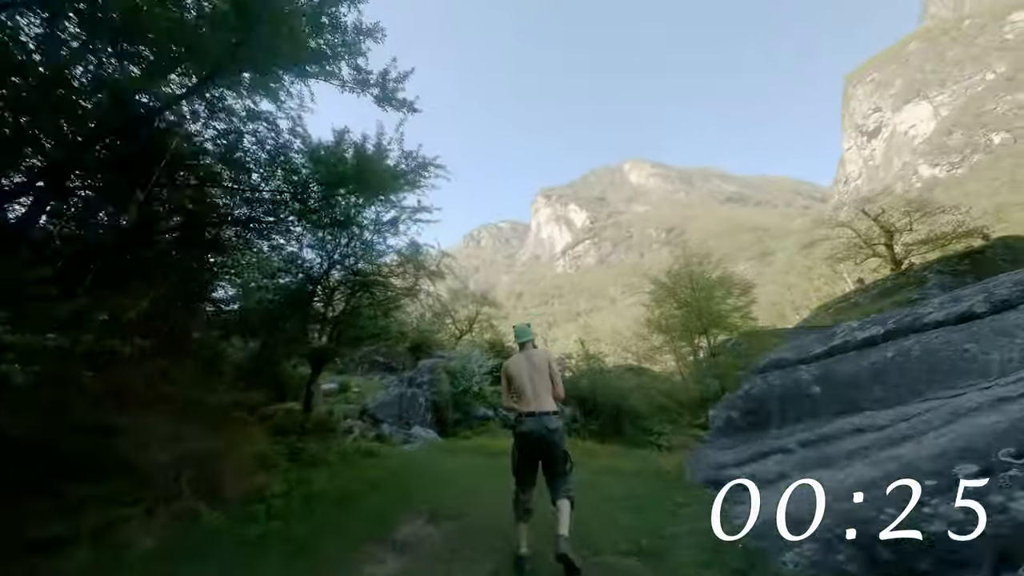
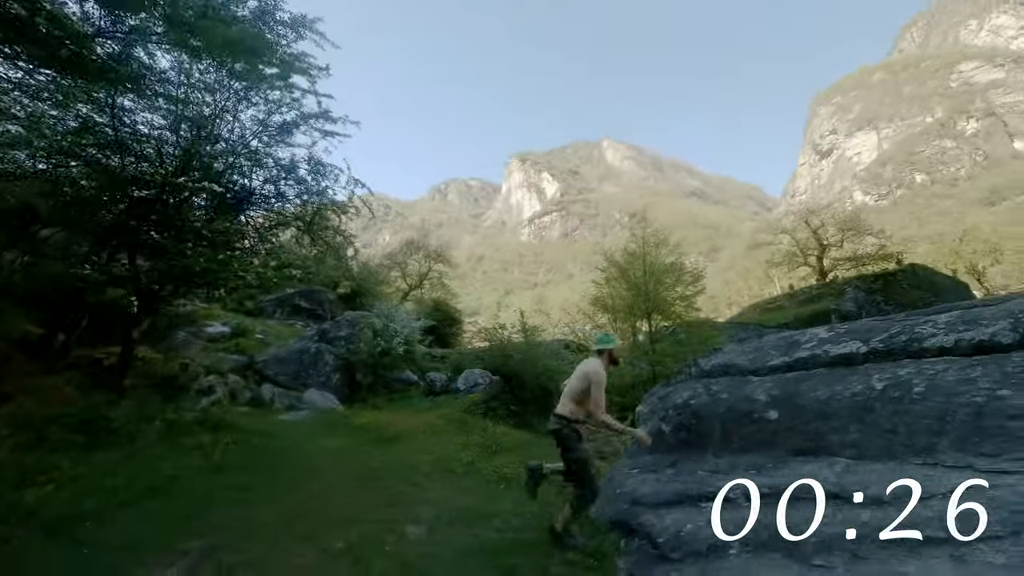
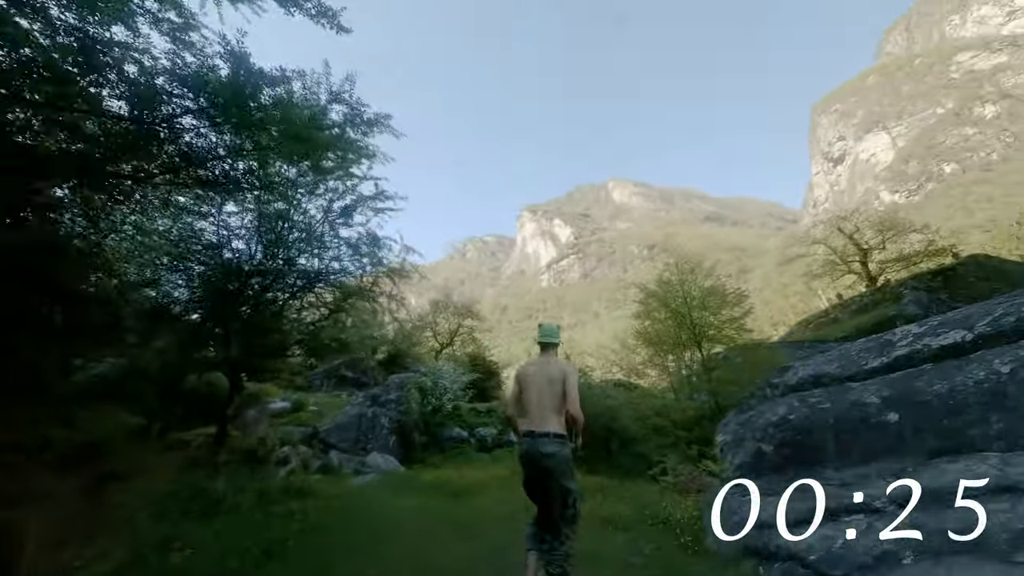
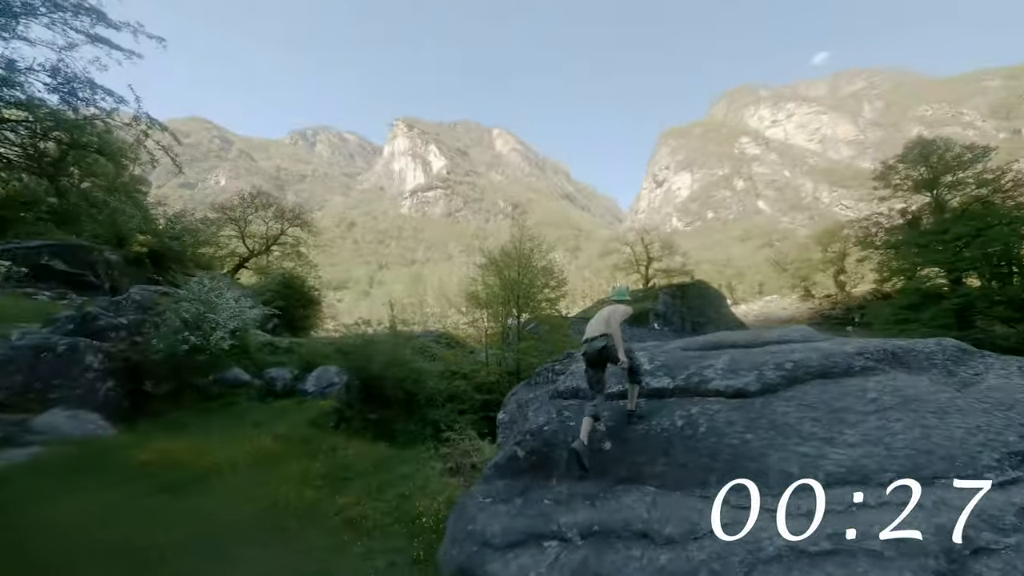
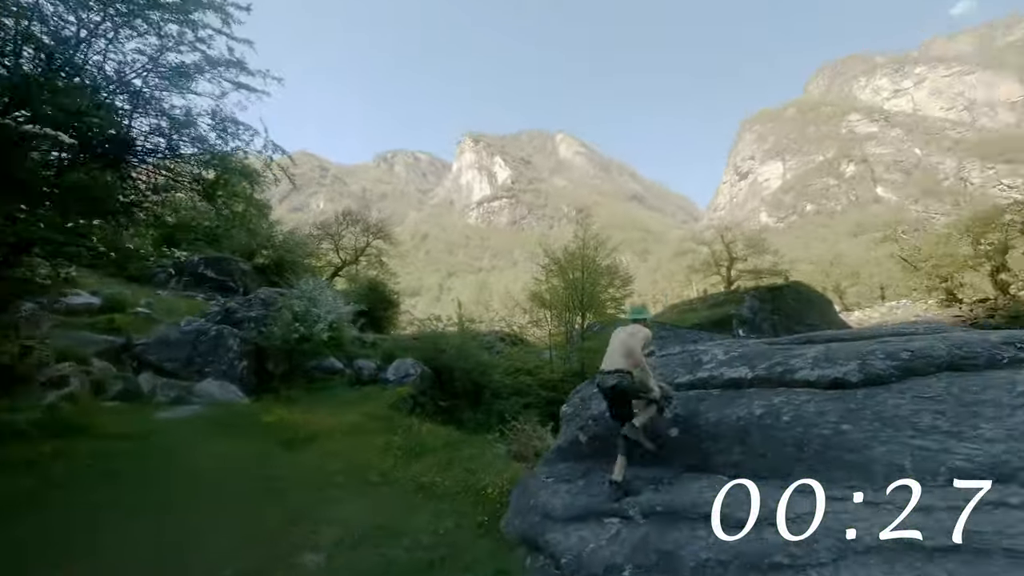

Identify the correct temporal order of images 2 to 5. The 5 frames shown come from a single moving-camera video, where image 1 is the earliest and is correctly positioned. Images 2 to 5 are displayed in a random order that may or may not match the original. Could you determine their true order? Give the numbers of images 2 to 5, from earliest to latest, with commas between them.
3, 2, 5, 4
